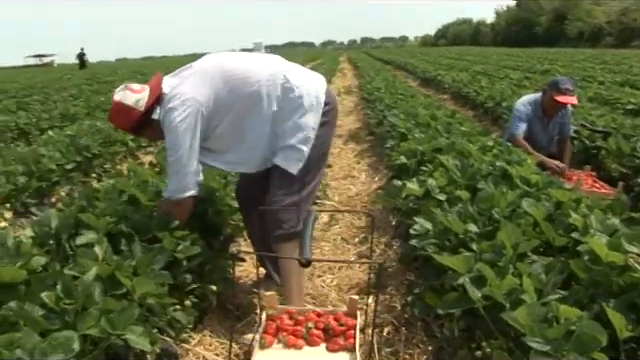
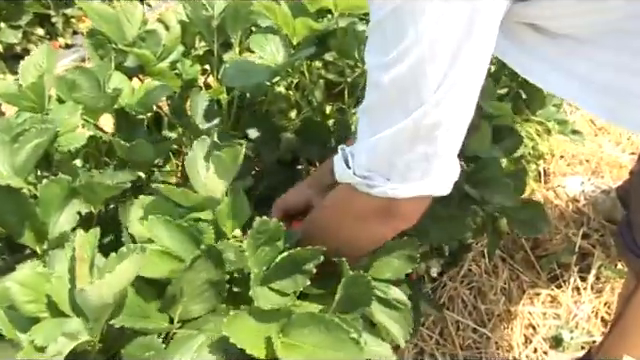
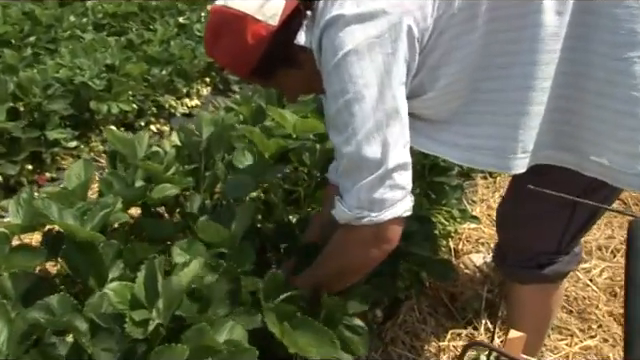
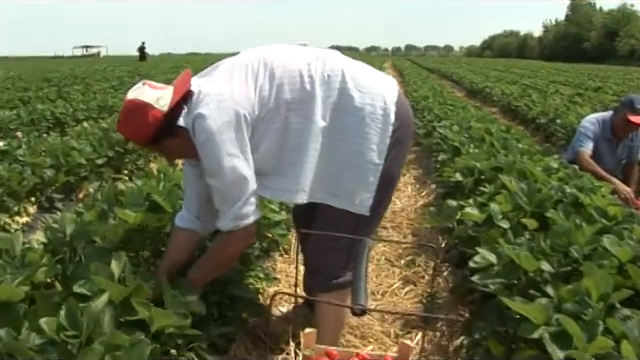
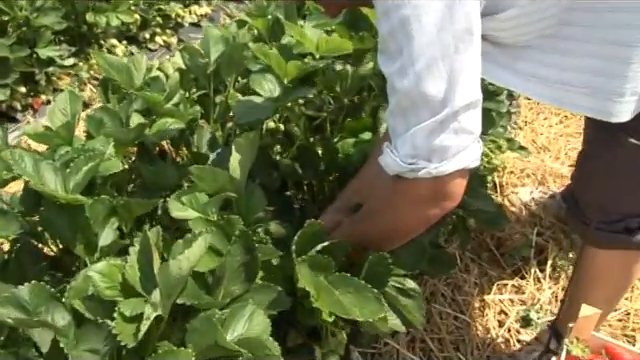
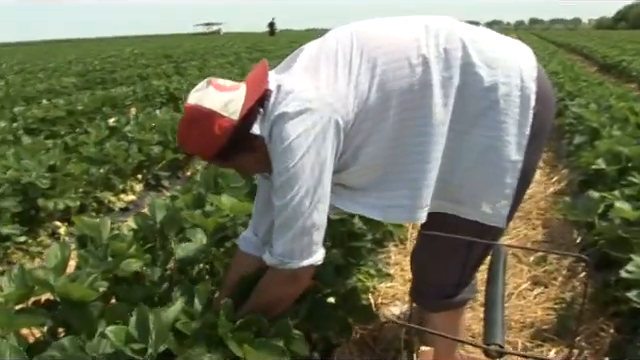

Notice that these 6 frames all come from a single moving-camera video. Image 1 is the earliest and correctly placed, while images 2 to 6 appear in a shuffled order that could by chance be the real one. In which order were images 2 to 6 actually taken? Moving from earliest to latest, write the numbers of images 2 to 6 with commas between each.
4, 6, 3, 5, 2
